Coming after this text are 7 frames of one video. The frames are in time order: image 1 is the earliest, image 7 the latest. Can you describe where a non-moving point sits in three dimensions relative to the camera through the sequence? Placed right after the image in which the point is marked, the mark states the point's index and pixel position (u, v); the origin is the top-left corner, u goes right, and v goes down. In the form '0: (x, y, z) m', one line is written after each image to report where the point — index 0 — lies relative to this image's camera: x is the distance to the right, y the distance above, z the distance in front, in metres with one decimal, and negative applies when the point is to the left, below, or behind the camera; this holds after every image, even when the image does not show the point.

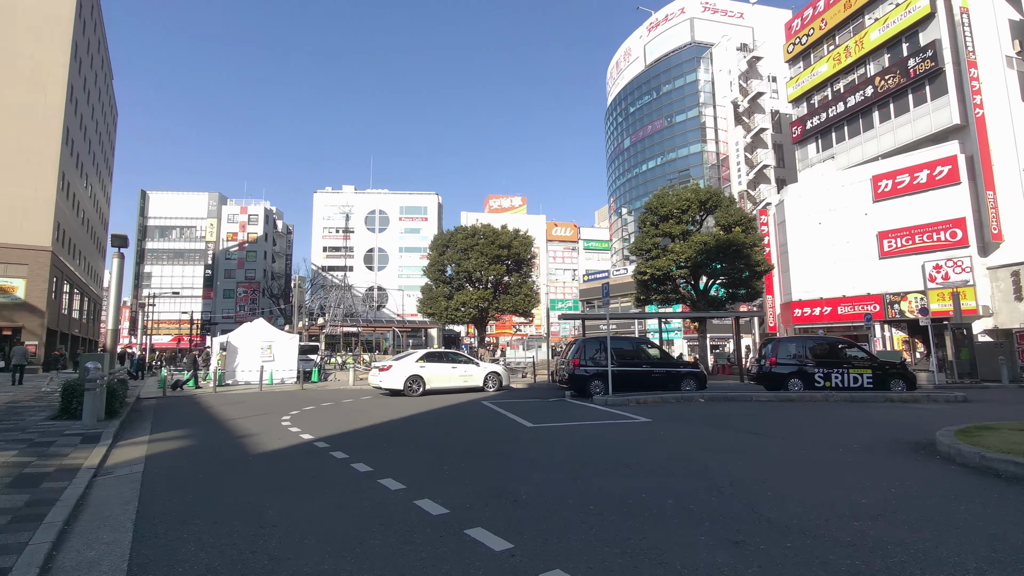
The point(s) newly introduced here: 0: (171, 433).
0: (-5.5, -2.3, +8.6) m
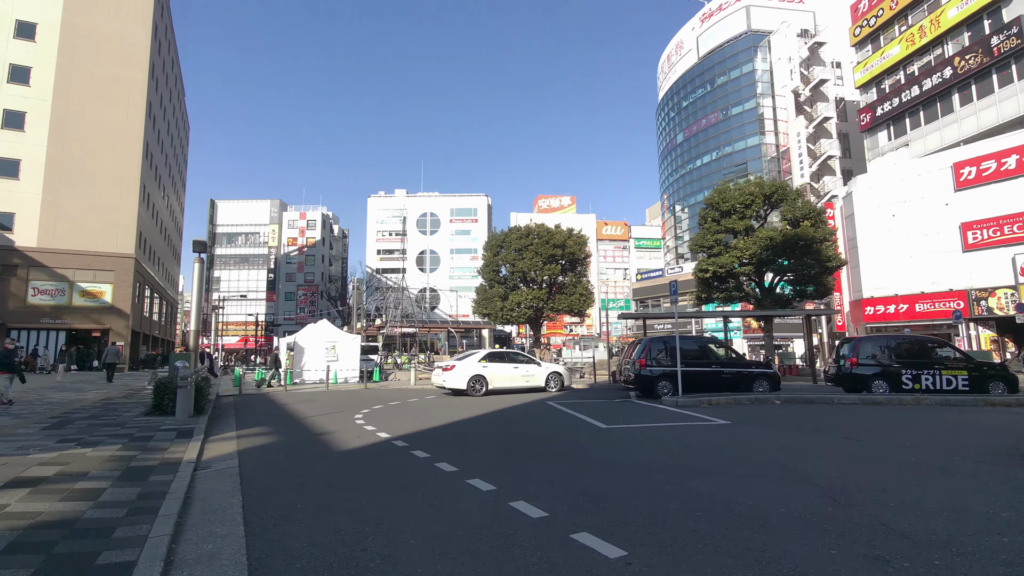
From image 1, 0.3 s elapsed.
0: (-4.3, -2.4, +8.9) m
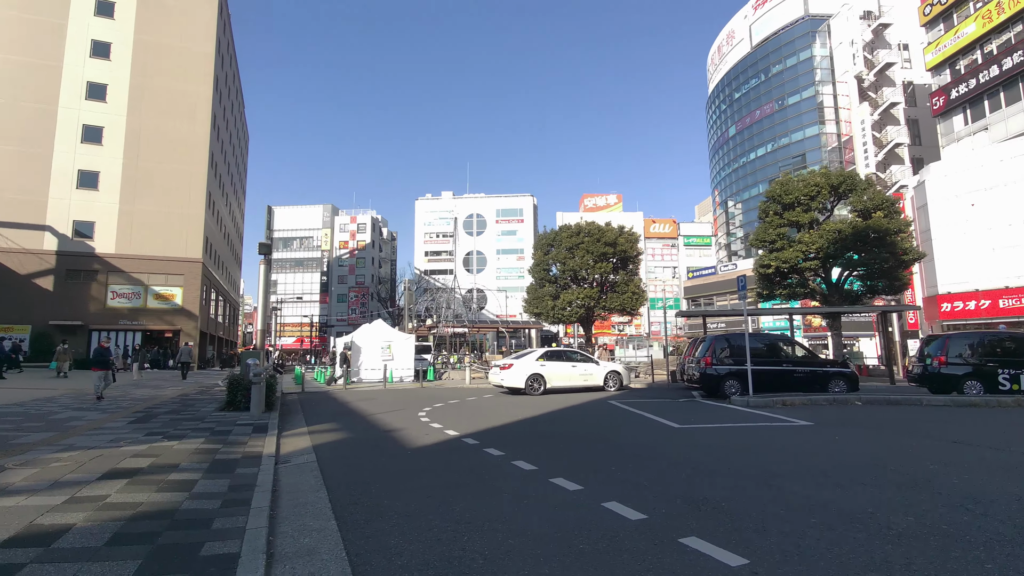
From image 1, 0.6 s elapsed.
0: (-3.2, -2.4, +9.1) m
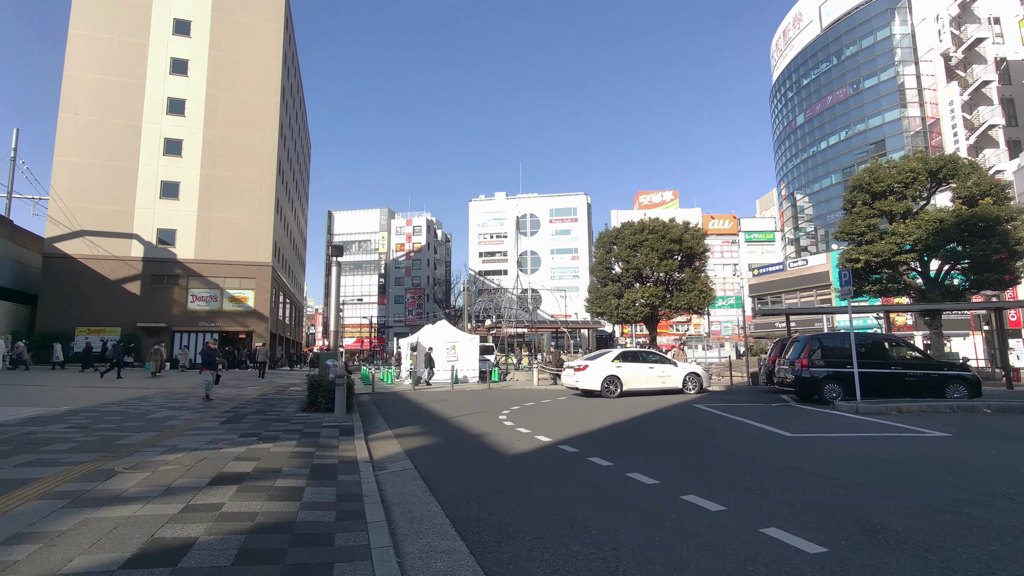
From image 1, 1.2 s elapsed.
0: (-1.7, -2.4, +8.9) m
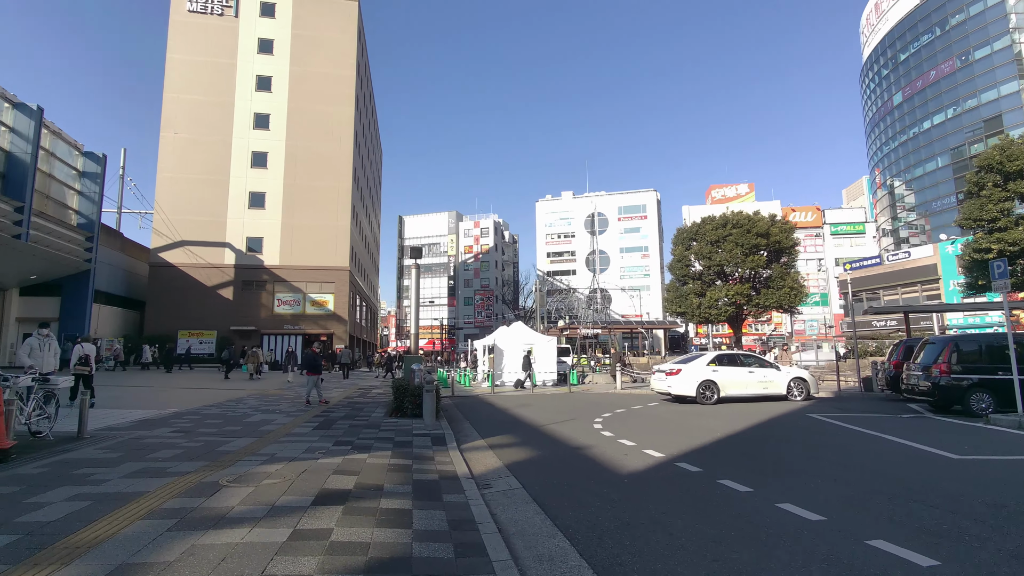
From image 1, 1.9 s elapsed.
0: (-0.1, -2.4, +8.4) m
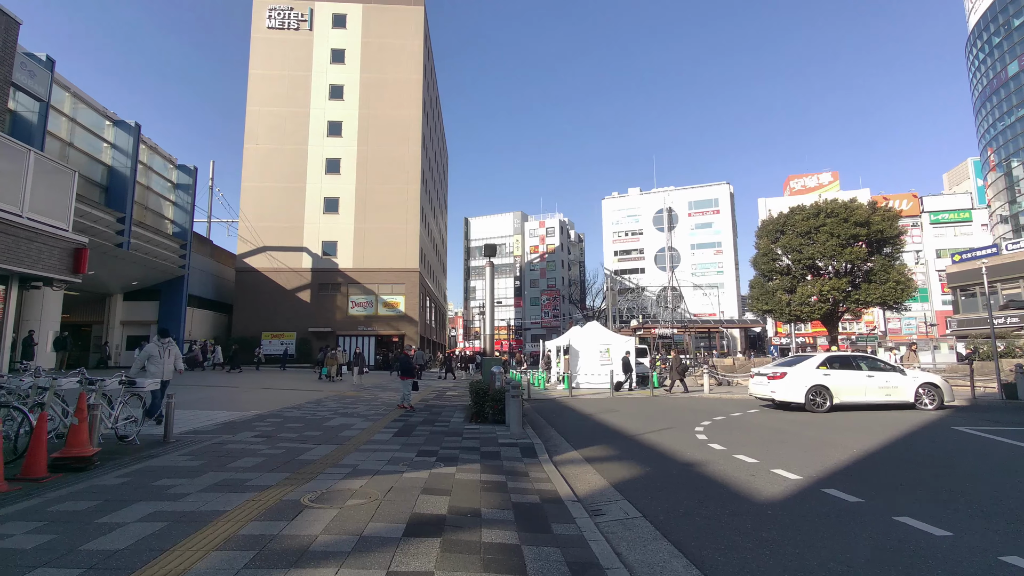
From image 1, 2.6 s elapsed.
0: (+1.3, -2.3, +7.5) m
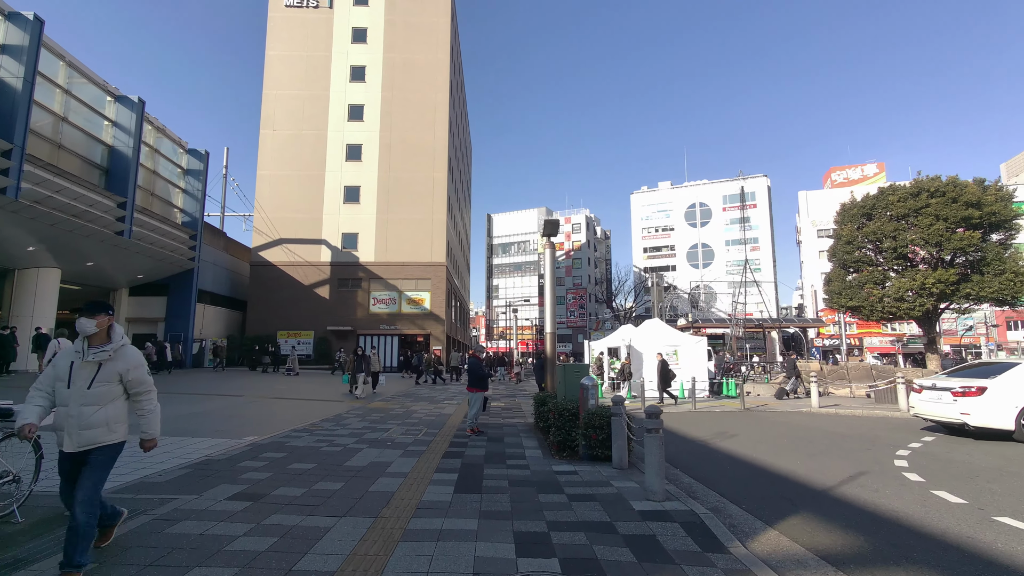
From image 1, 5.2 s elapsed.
0: (+2.6, -2.0, +4.3) m
